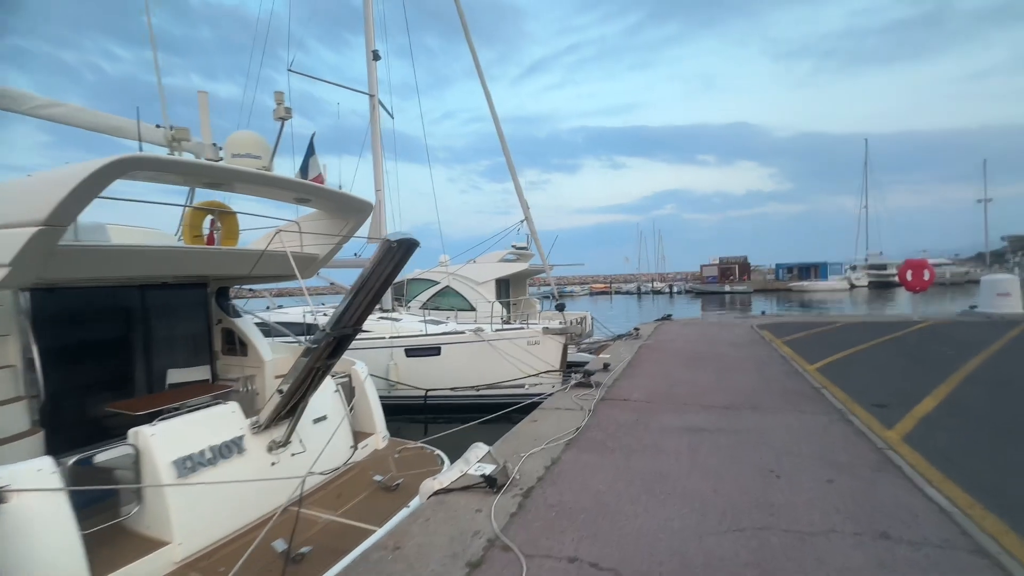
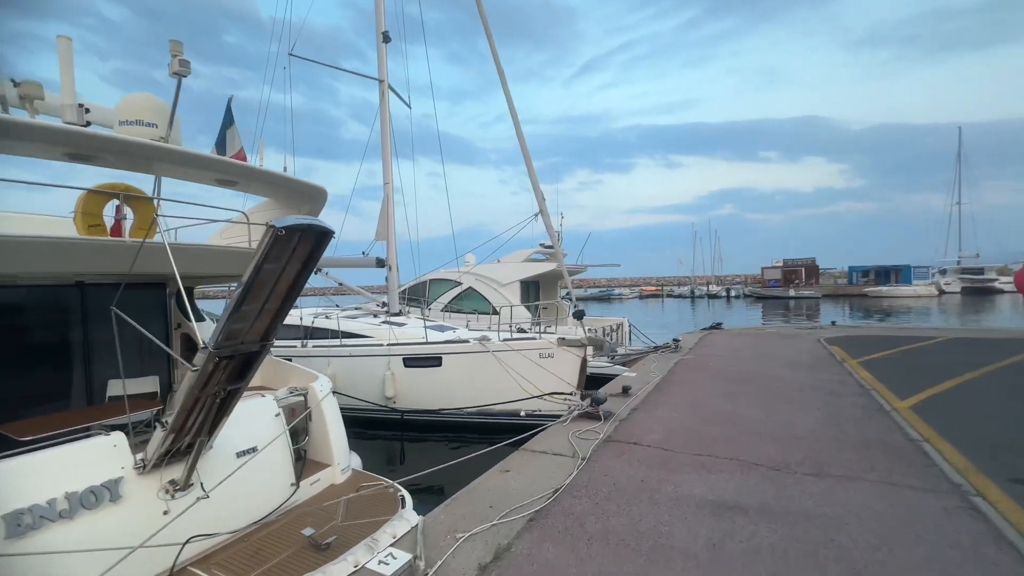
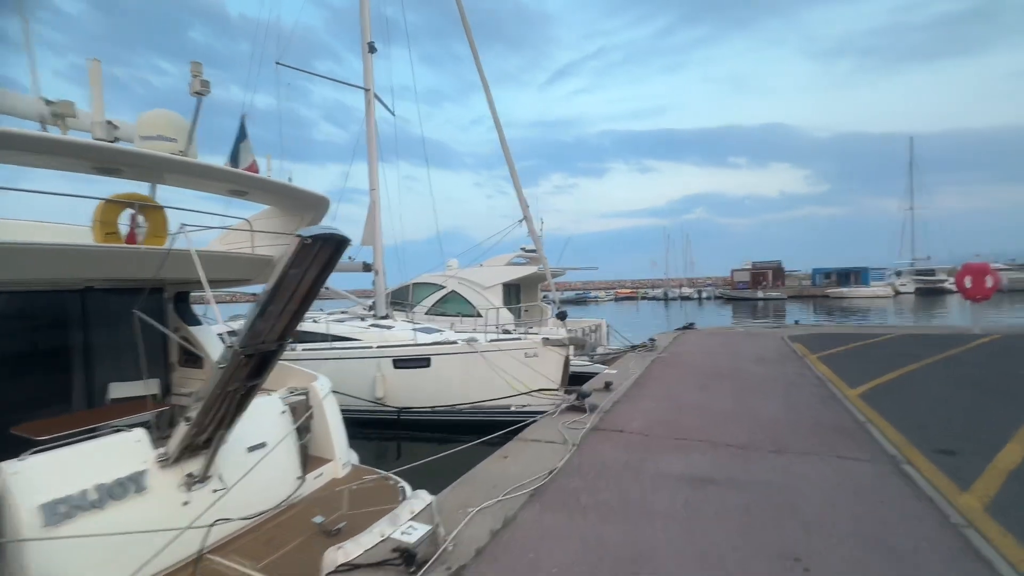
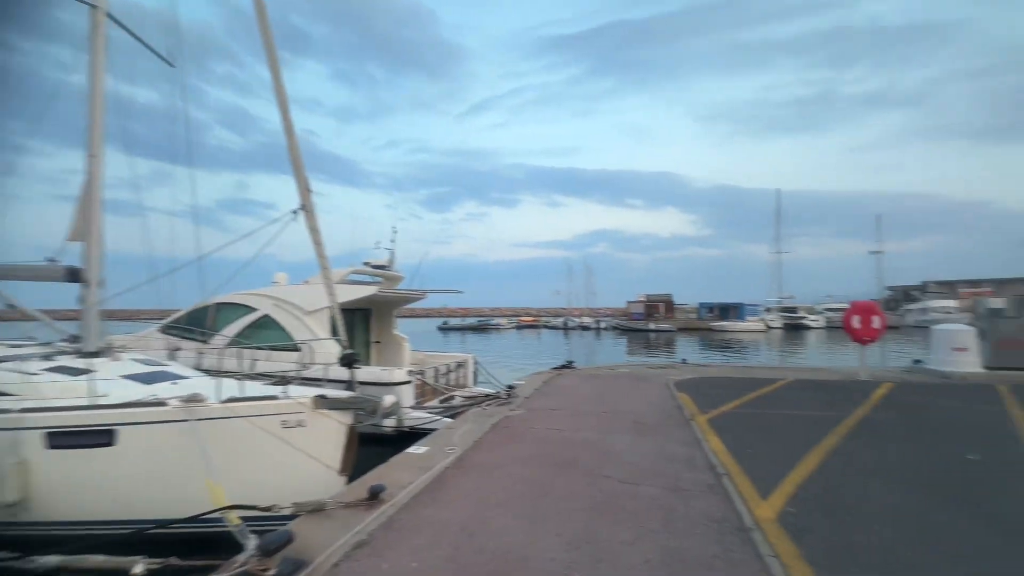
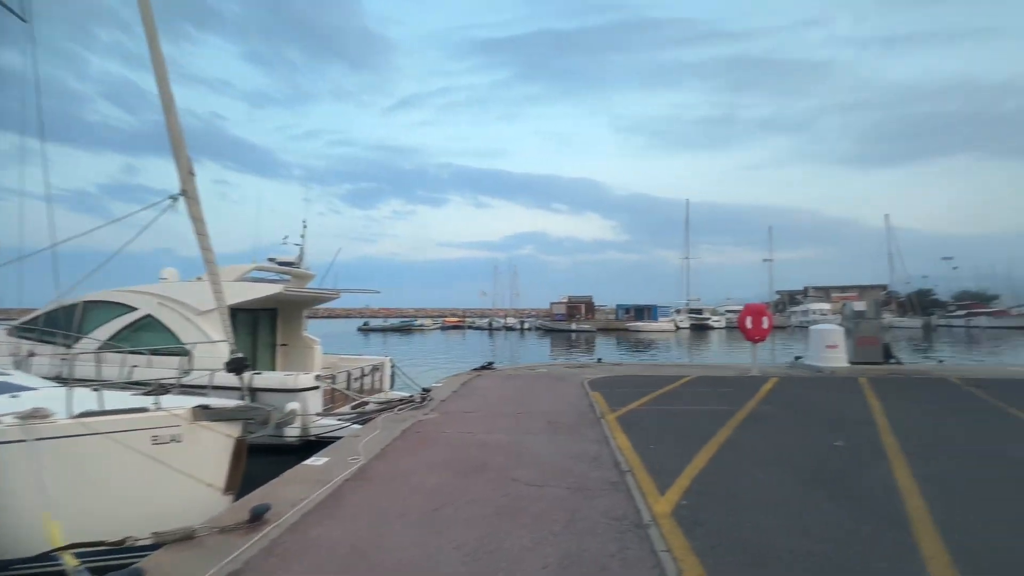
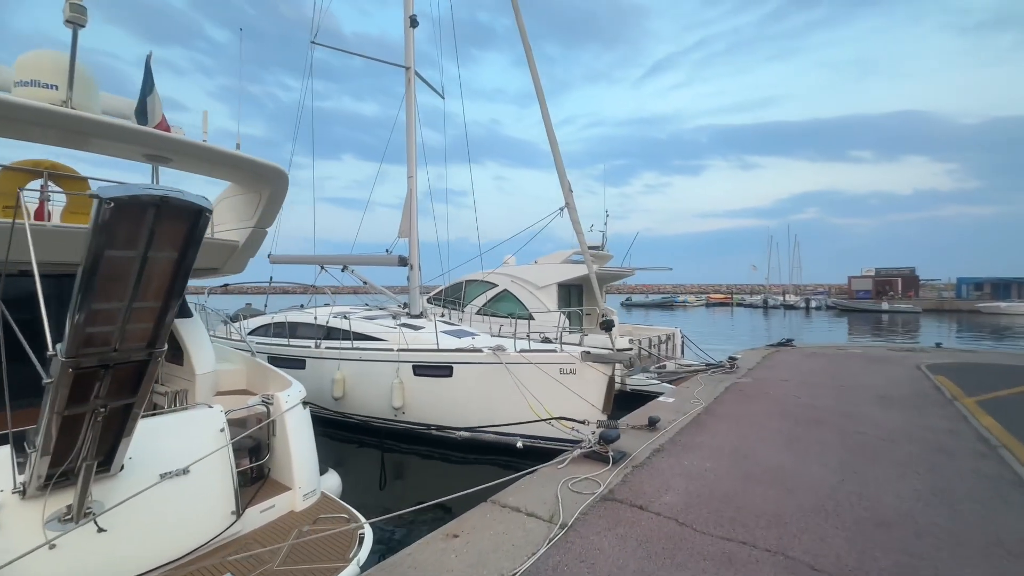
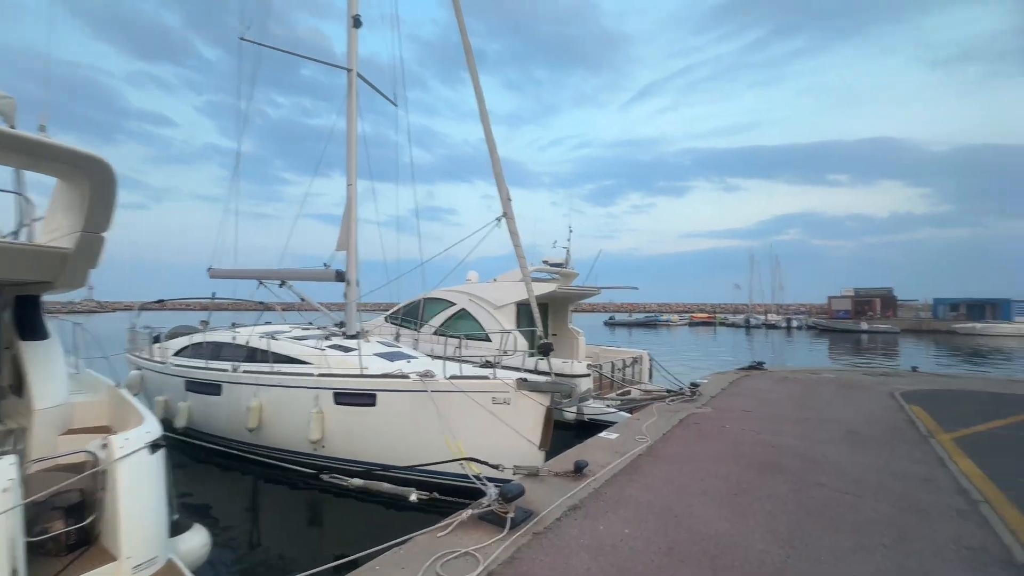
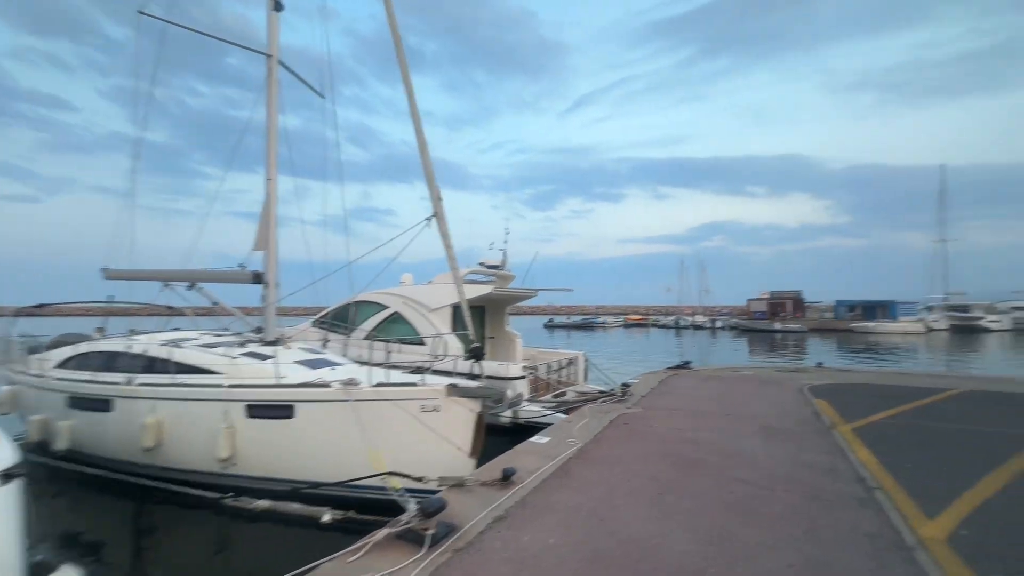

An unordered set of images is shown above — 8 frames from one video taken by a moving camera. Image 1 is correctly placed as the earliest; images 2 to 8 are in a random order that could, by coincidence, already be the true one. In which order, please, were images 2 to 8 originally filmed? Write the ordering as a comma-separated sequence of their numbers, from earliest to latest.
3, 2, 6, 7, 8, 4, 5
